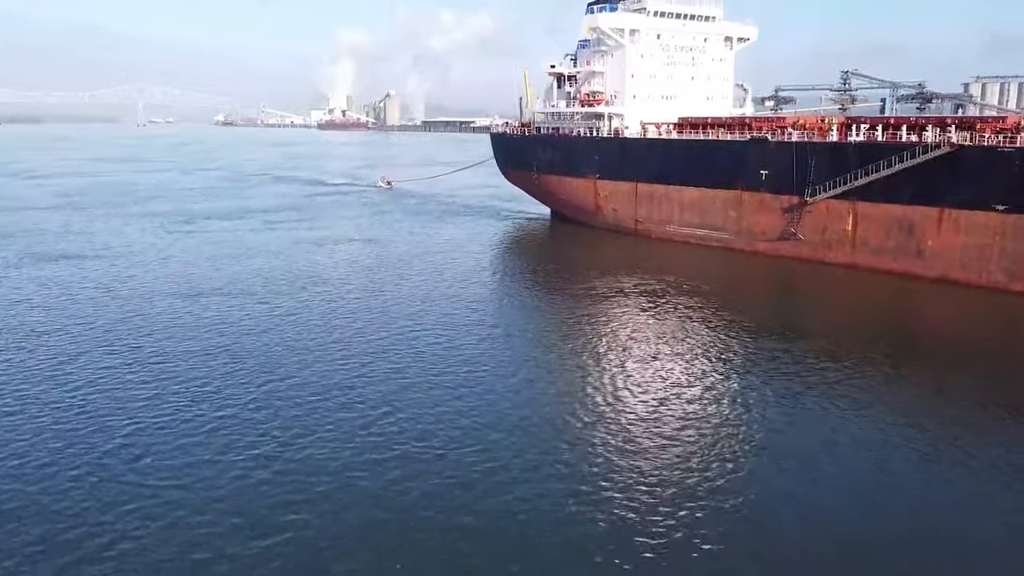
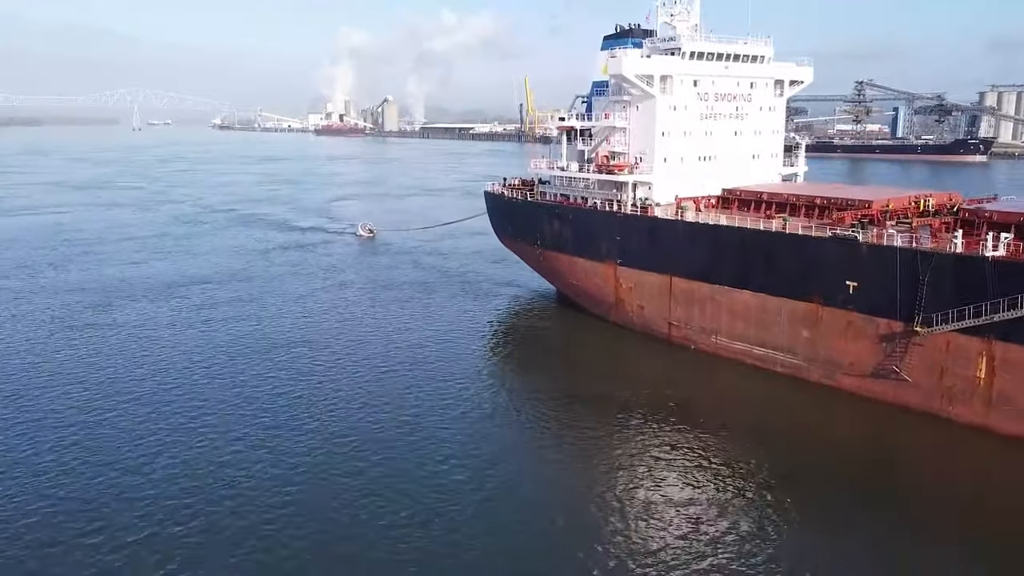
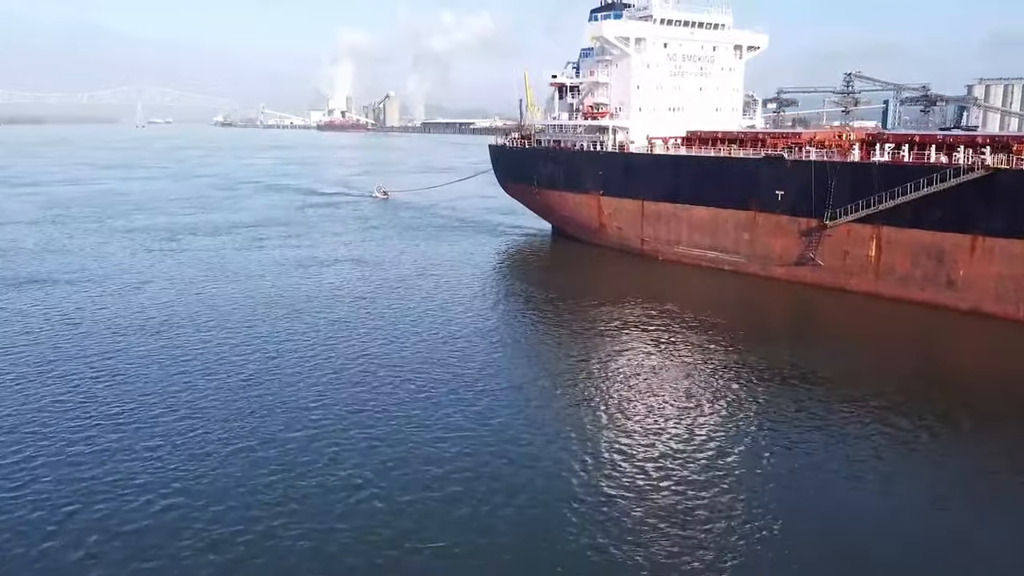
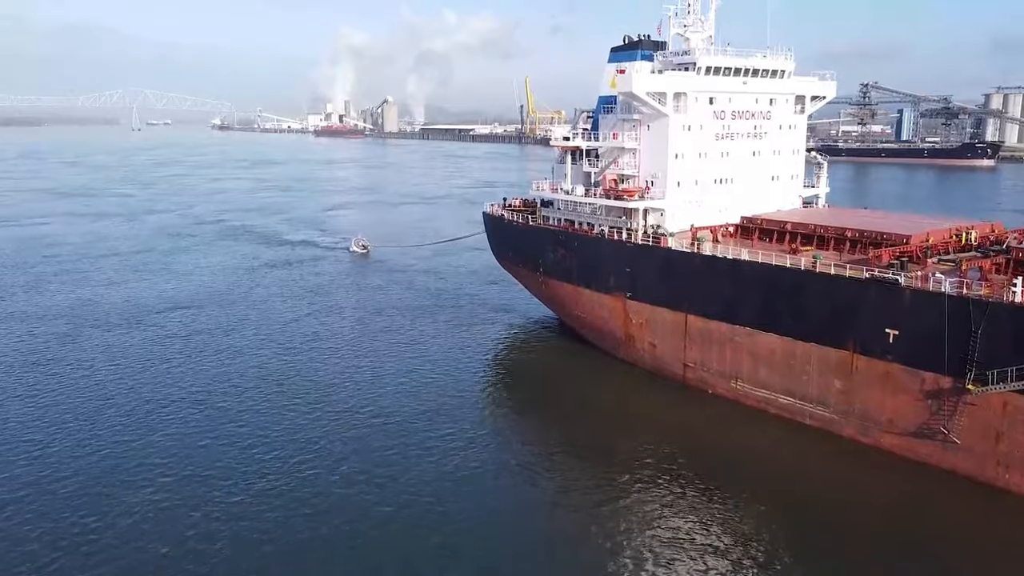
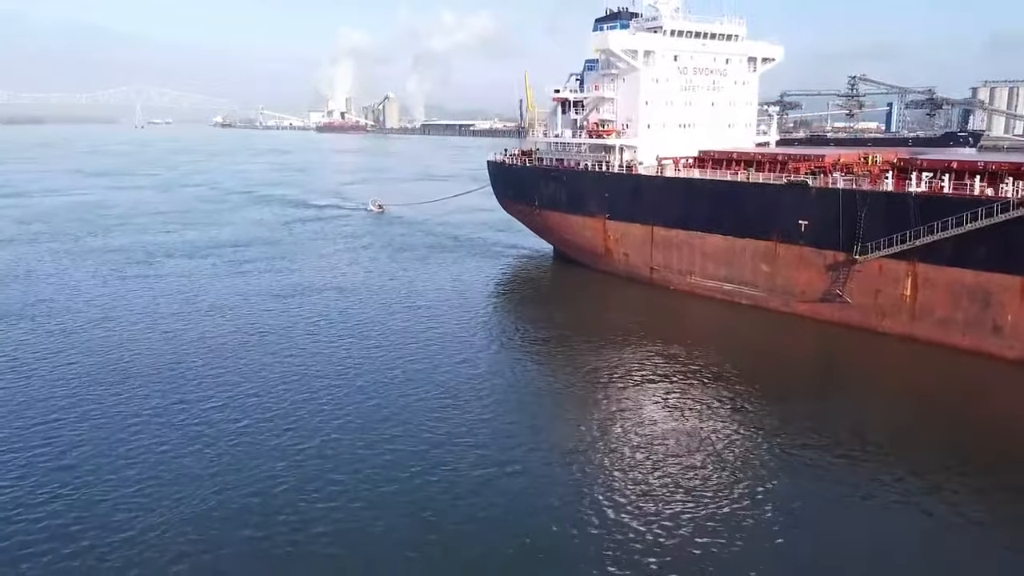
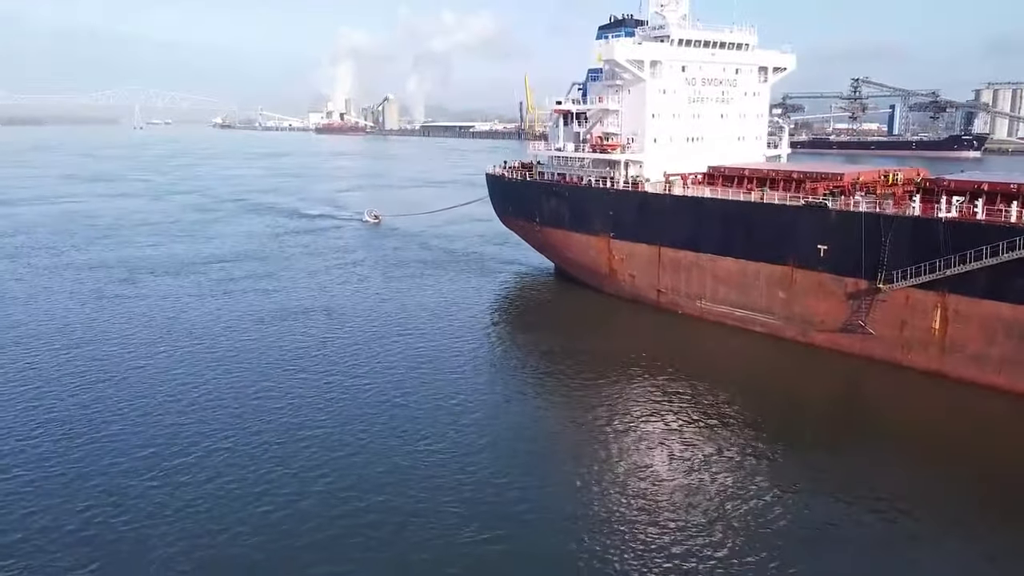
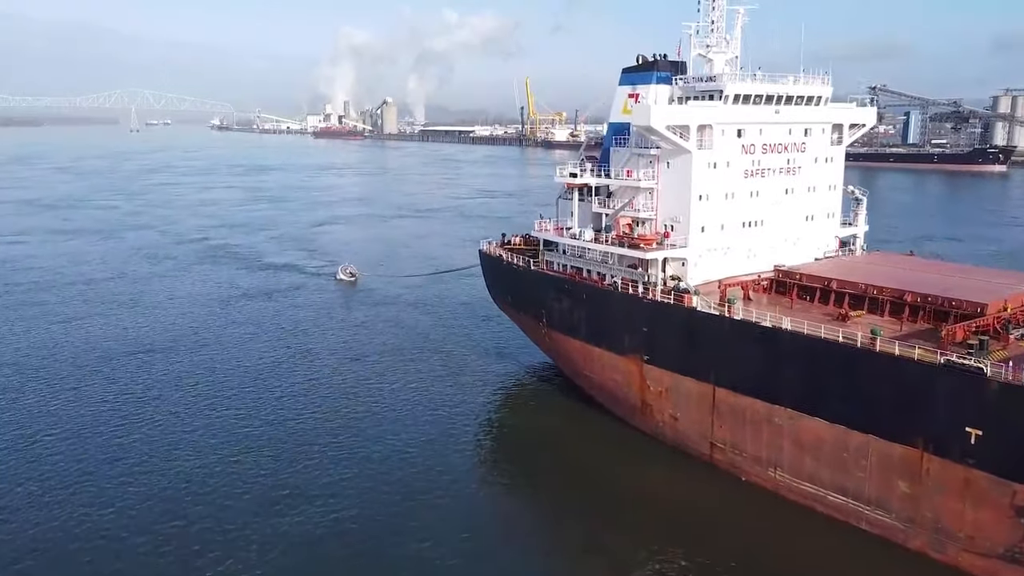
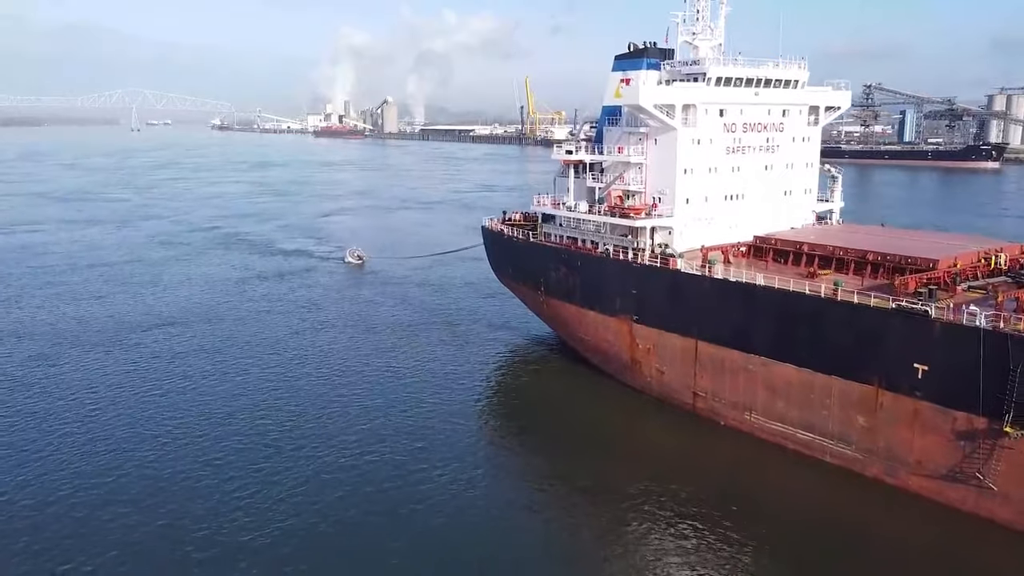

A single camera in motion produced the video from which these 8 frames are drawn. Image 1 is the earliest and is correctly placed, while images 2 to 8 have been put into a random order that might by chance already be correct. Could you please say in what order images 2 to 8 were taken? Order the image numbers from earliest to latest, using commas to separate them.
3, 5, 6, 2, 4, 8, 7
